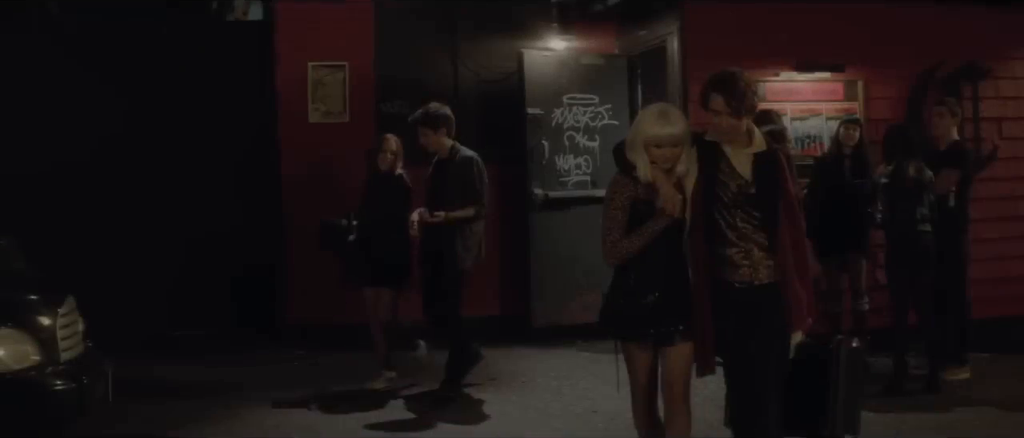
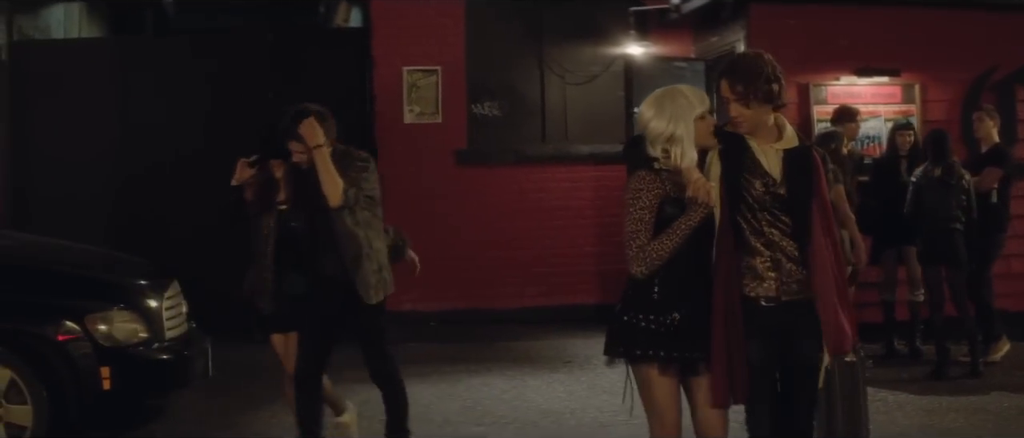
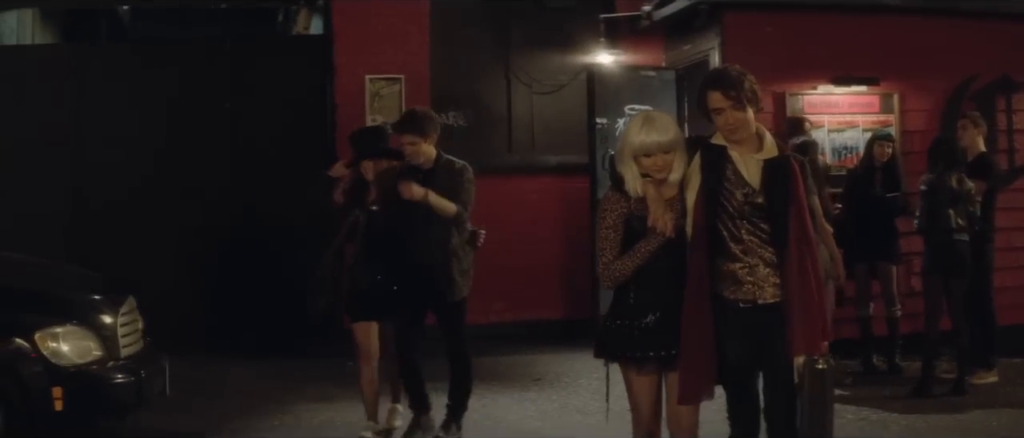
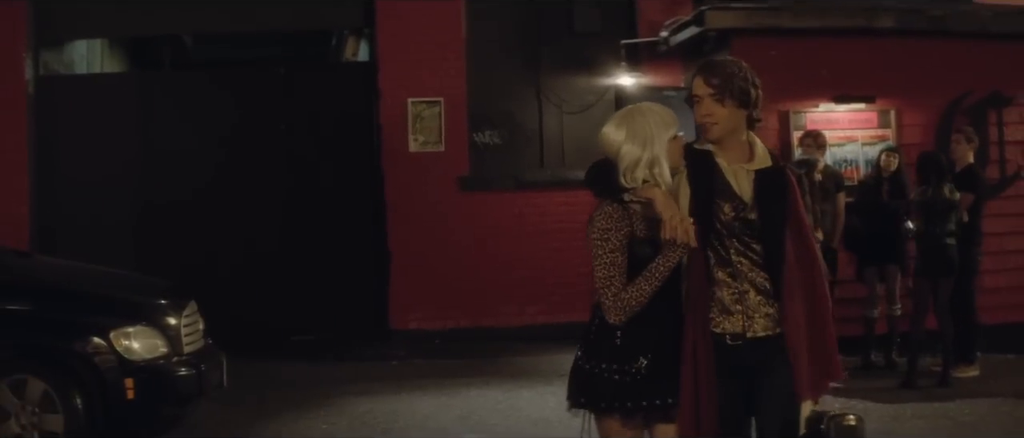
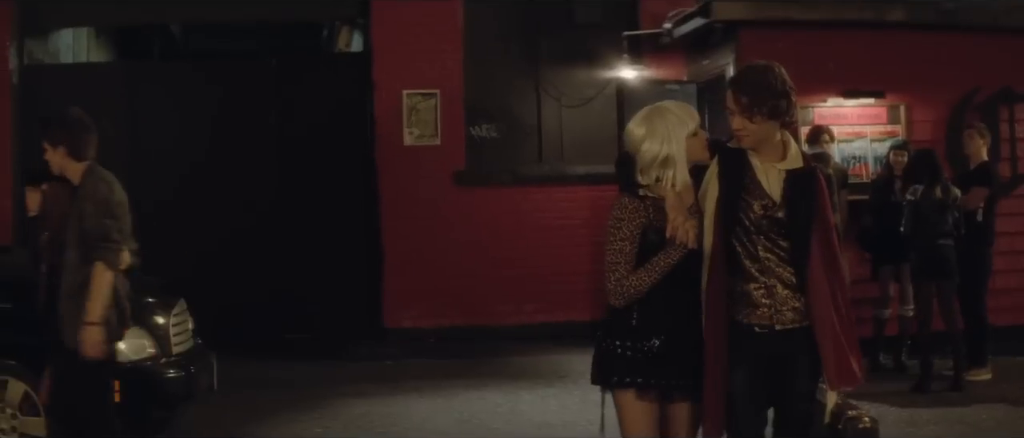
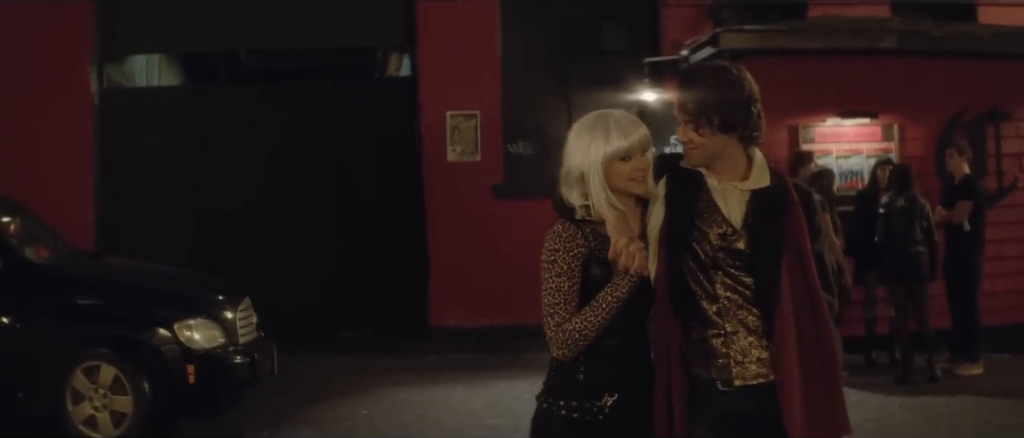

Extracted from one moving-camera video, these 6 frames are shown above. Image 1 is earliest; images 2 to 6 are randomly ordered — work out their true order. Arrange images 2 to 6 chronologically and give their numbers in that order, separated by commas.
3, 2, 5, 4, 6
